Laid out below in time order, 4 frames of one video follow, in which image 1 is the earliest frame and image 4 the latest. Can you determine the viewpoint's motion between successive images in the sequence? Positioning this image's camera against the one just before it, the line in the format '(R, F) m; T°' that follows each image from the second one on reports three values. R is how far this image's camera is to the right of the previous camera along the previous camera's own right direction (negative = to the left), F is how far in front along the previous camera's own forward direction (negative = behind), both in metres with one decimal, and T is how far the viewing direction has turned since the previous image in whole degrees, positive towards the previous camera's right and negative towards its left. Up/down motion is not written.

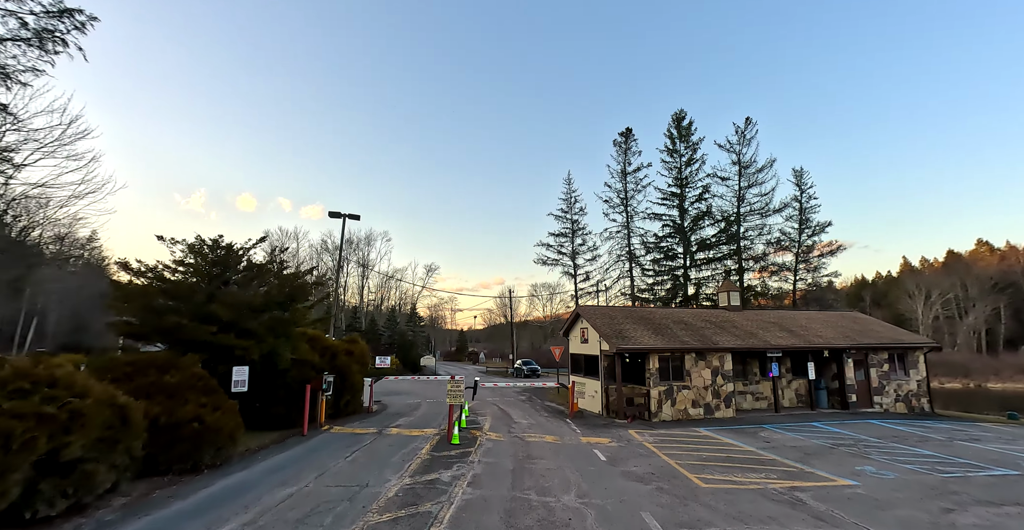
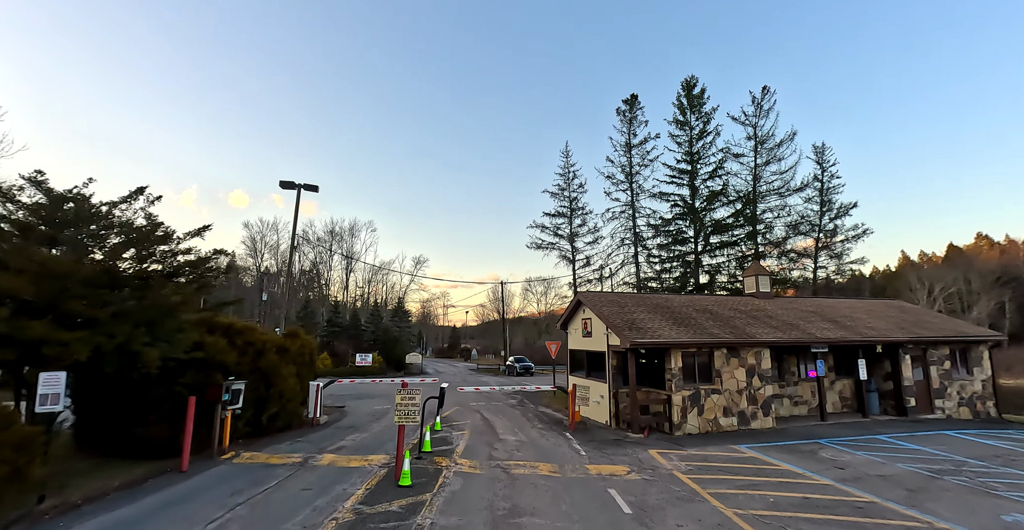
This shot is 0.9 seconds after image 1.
(+0.3, +3.4) m; +1°
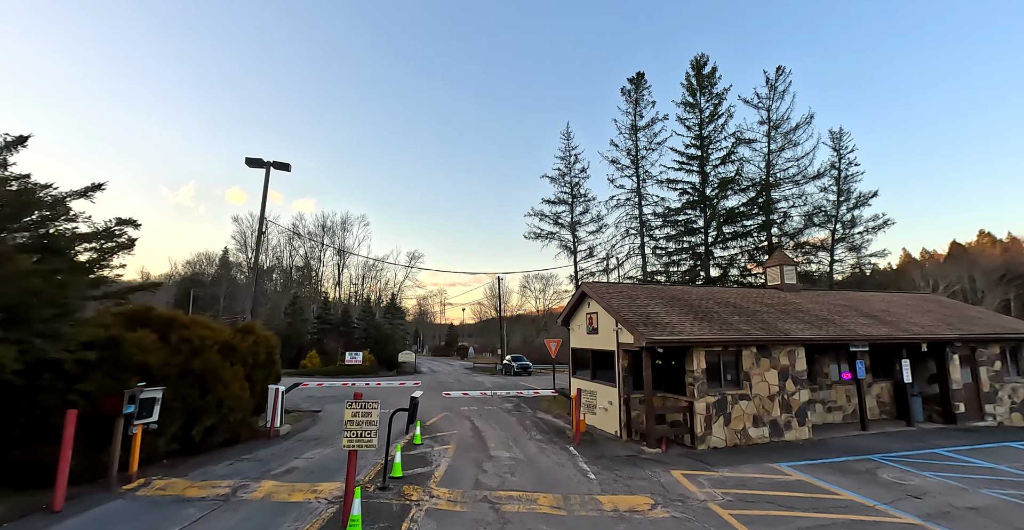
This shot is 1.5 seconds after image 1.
(+0.1, +1.9) m; 0°
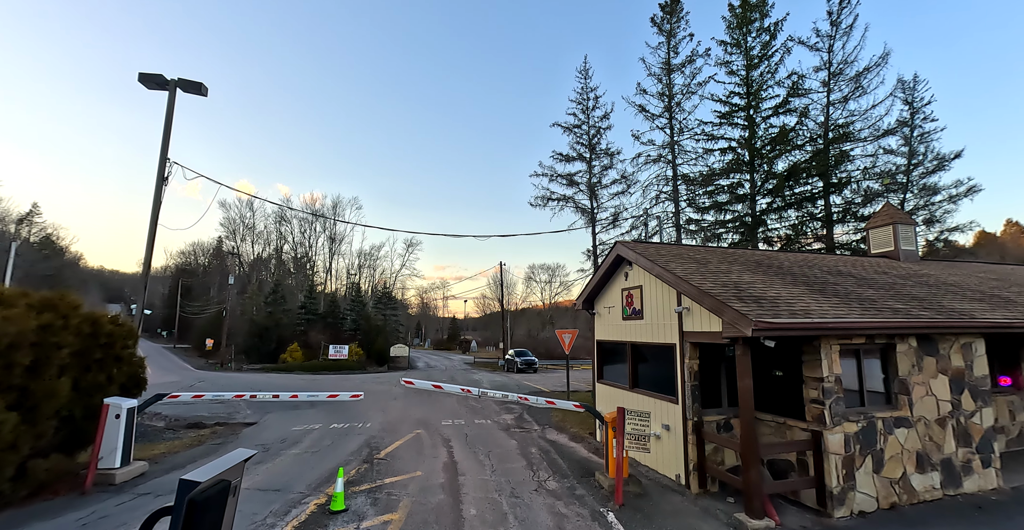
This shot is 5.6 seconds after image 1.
(+0.1, +4.4) m; -1°
